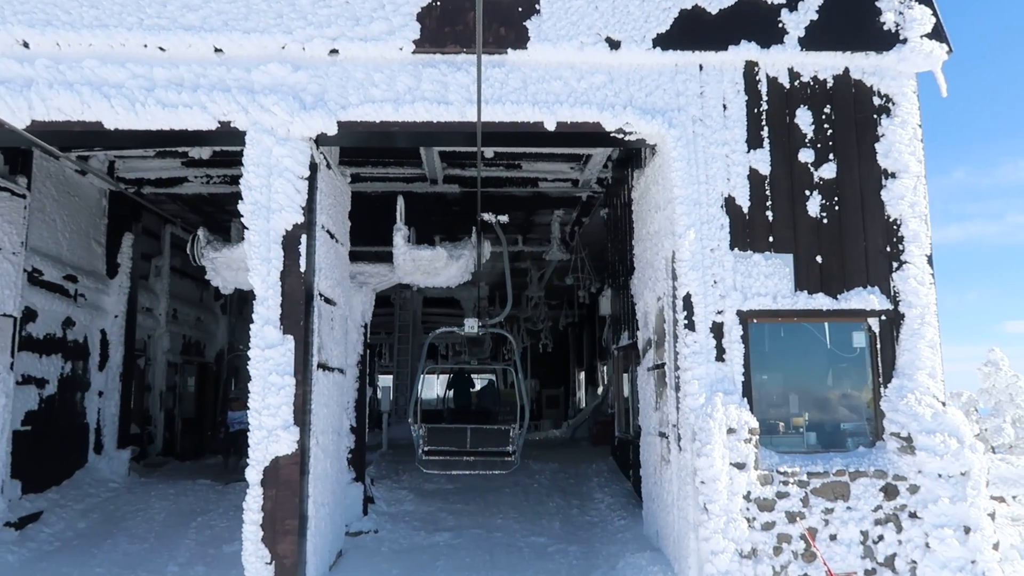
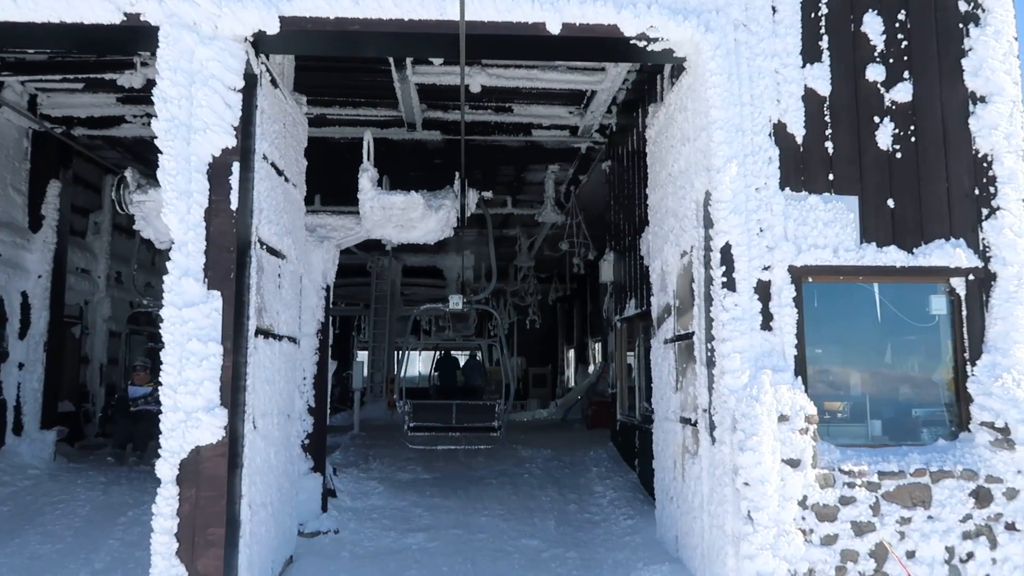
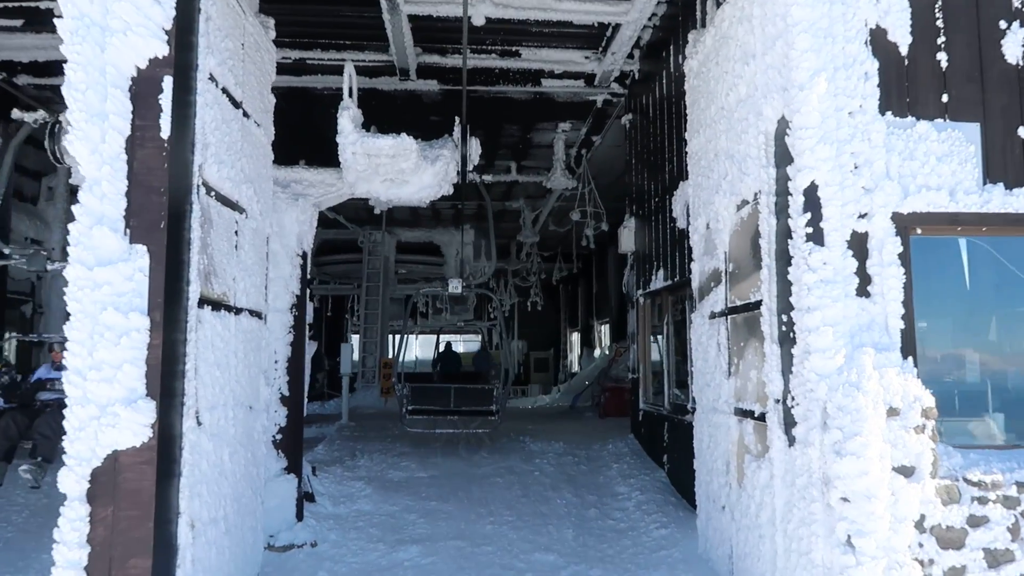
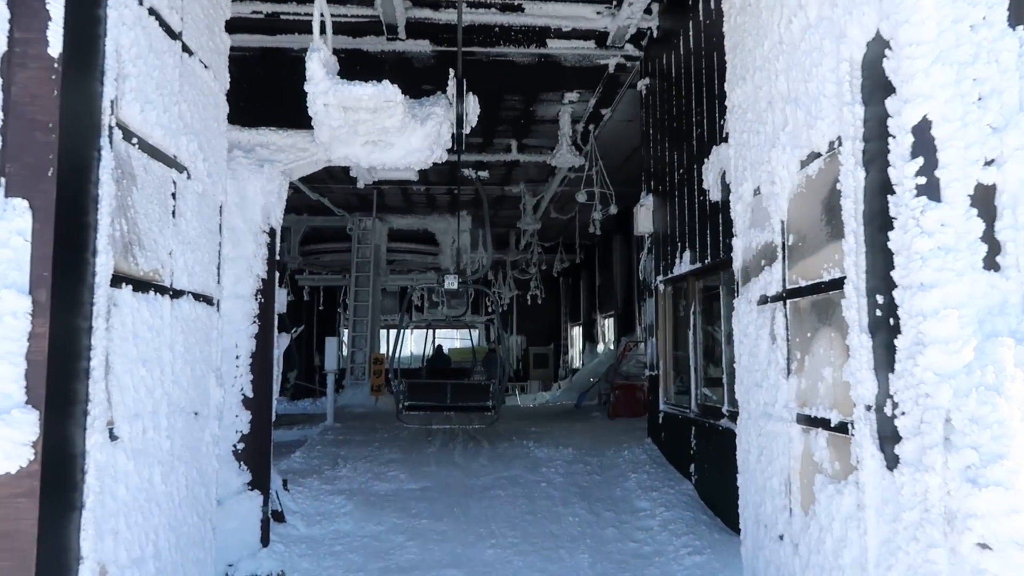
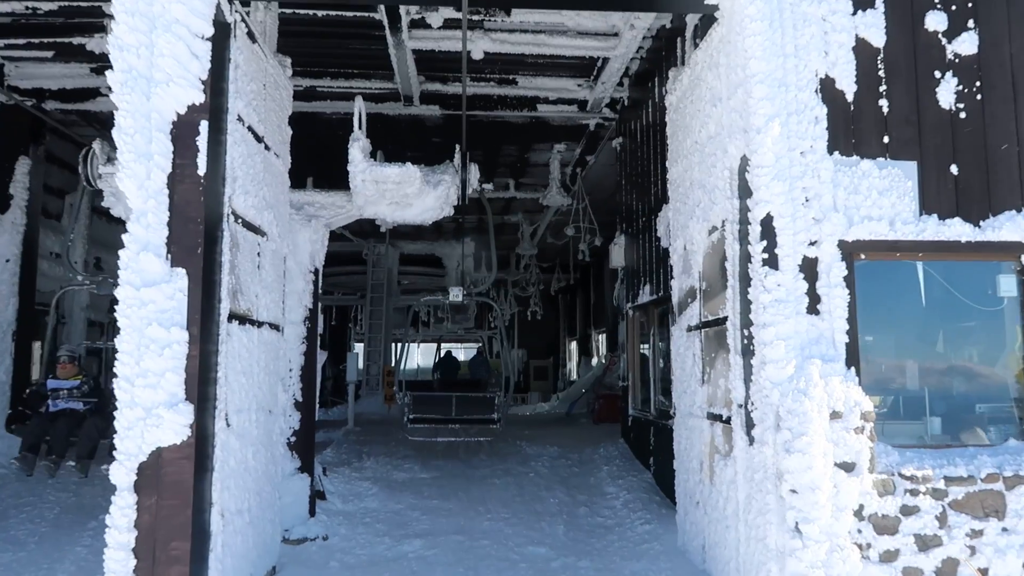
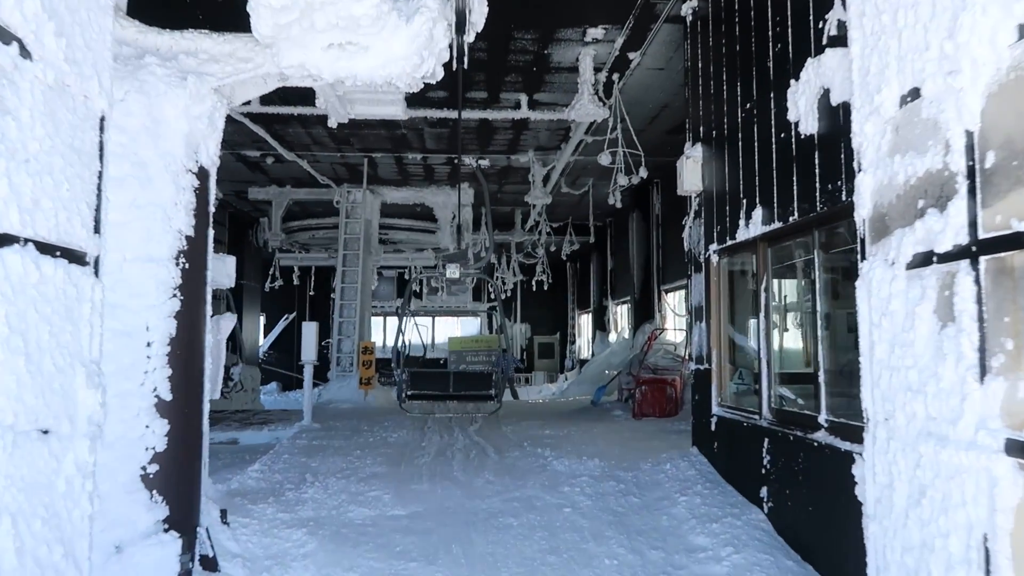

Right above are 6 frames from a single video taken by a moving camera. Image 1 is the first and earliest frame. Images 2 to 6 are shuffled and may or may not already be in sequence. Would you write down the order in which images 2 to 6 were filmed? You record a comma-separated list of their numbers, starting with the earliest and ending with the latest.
2, 5, 3, 4, 6
